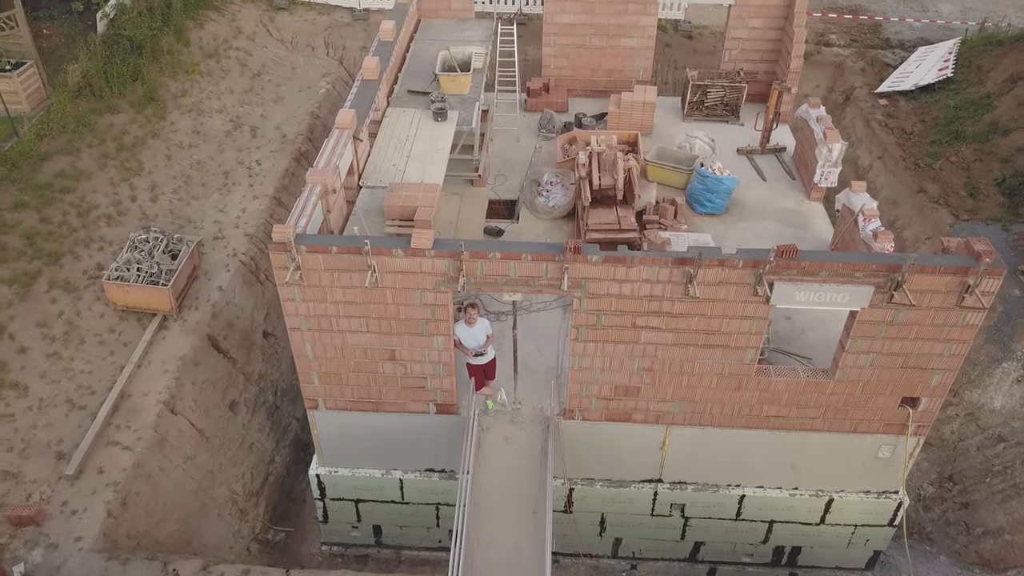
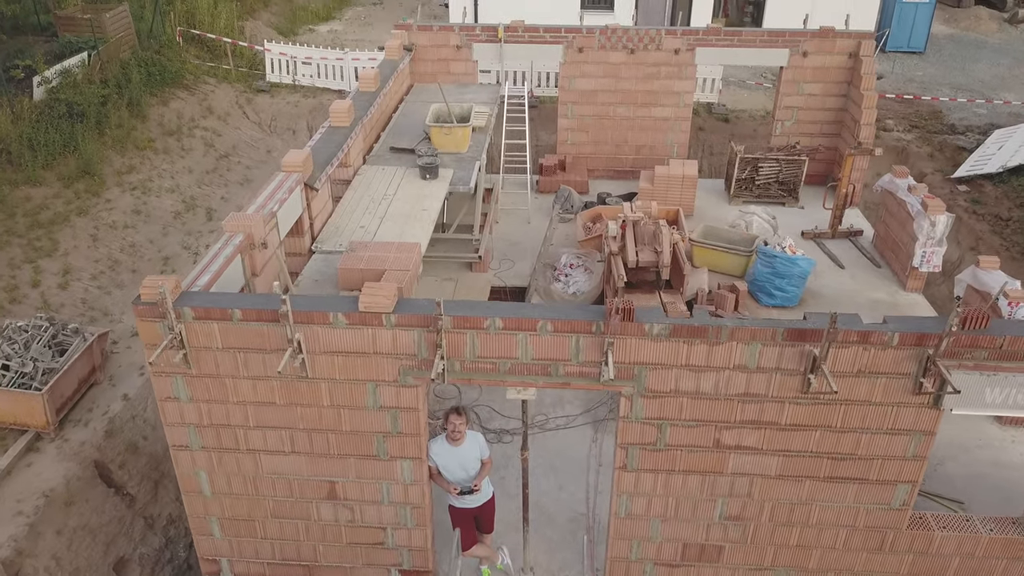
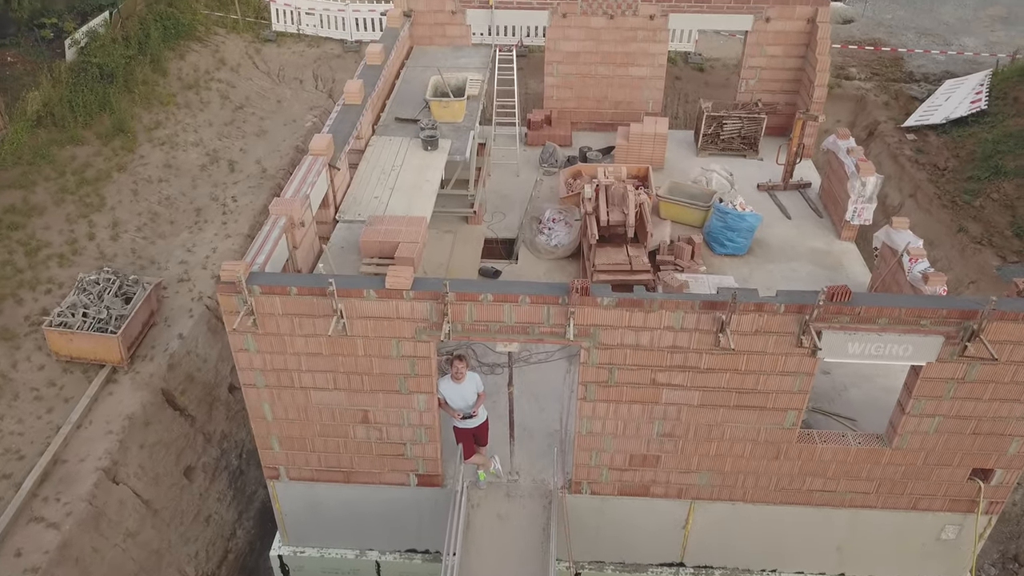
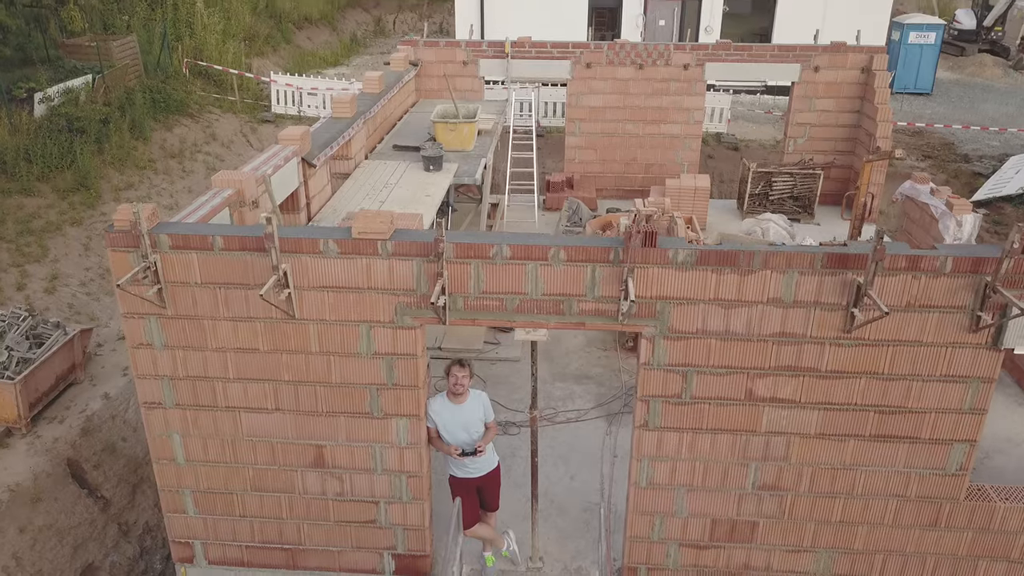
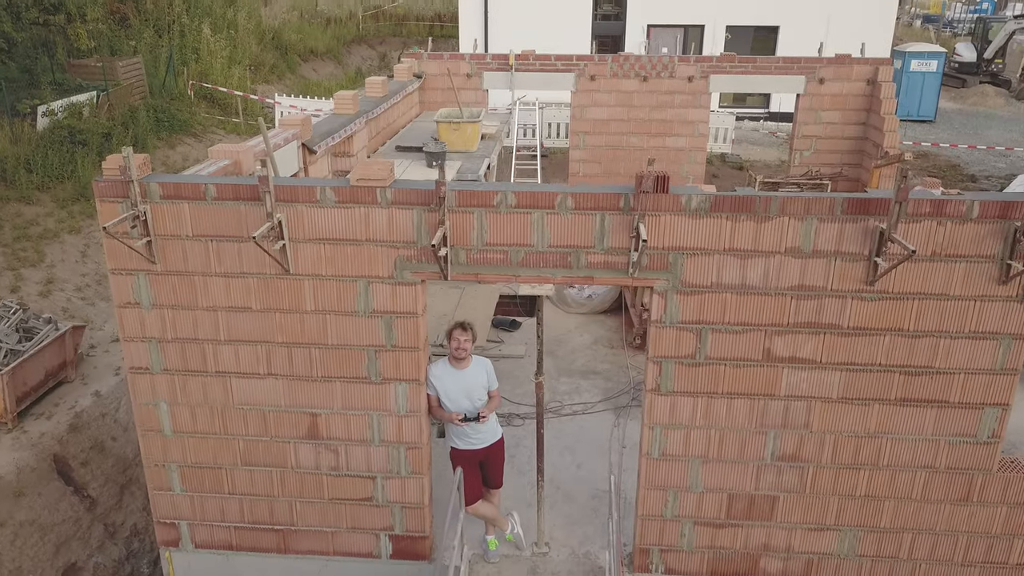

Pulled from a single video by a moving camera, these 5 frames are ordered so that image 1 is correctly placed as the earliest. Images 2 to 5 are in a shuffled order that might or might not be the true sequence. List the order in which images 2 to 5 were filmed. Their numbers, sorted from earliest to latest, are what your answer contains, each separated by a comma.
3, 2, 4, 5
